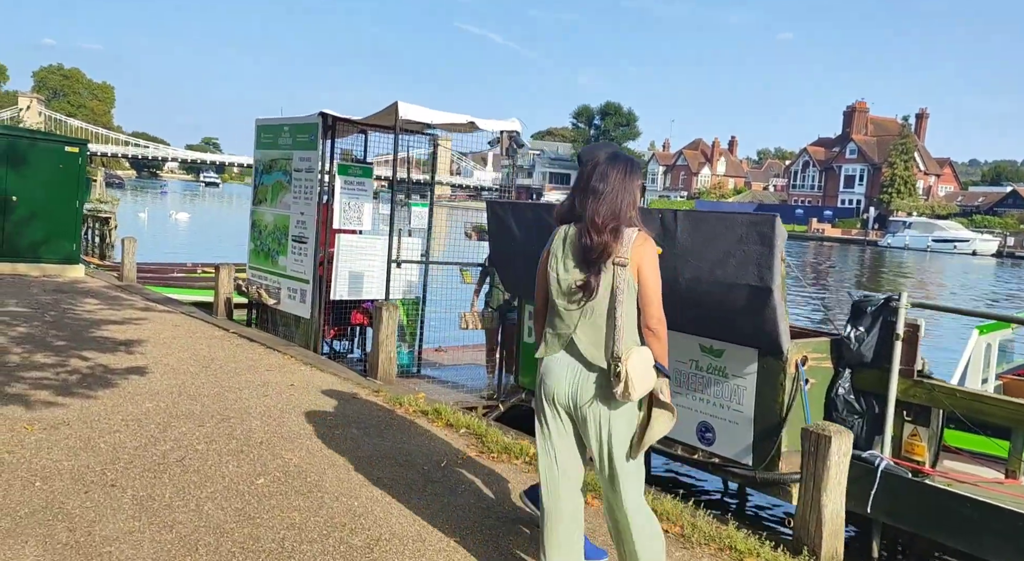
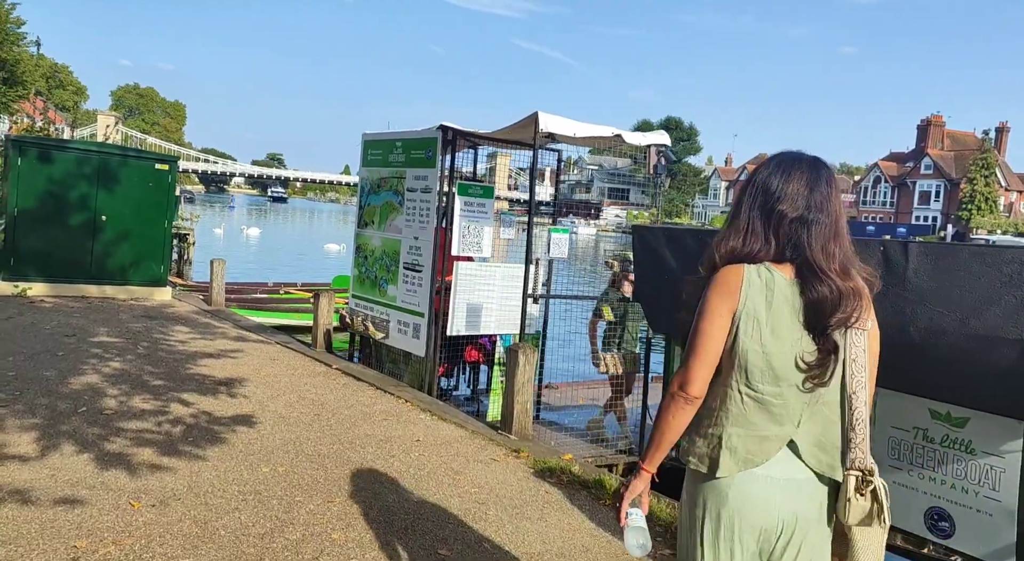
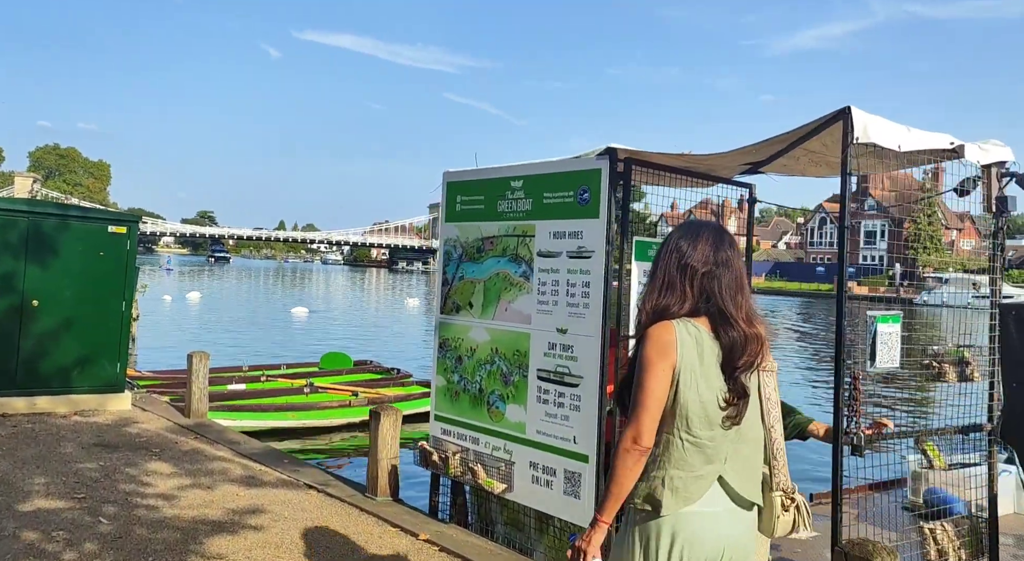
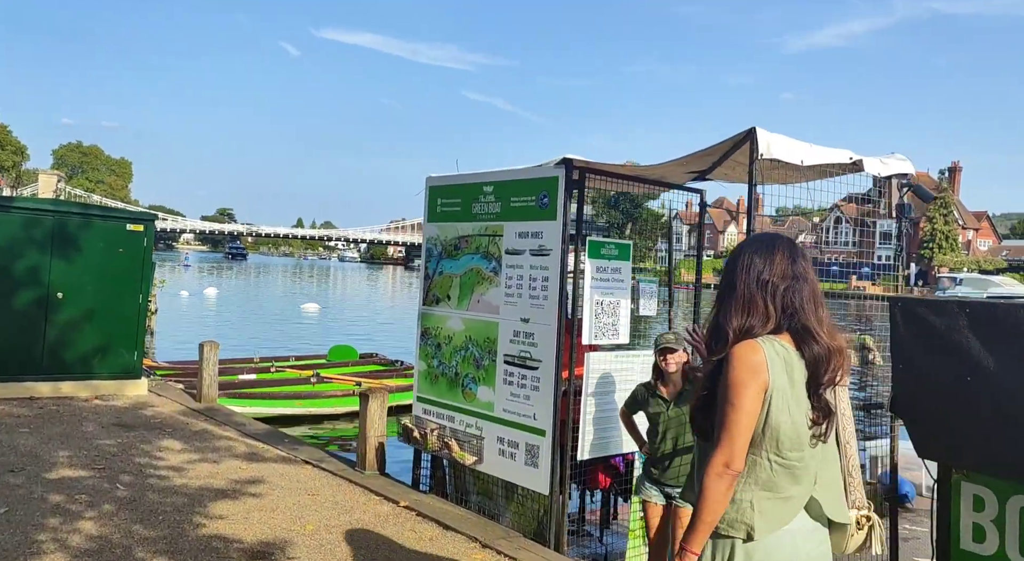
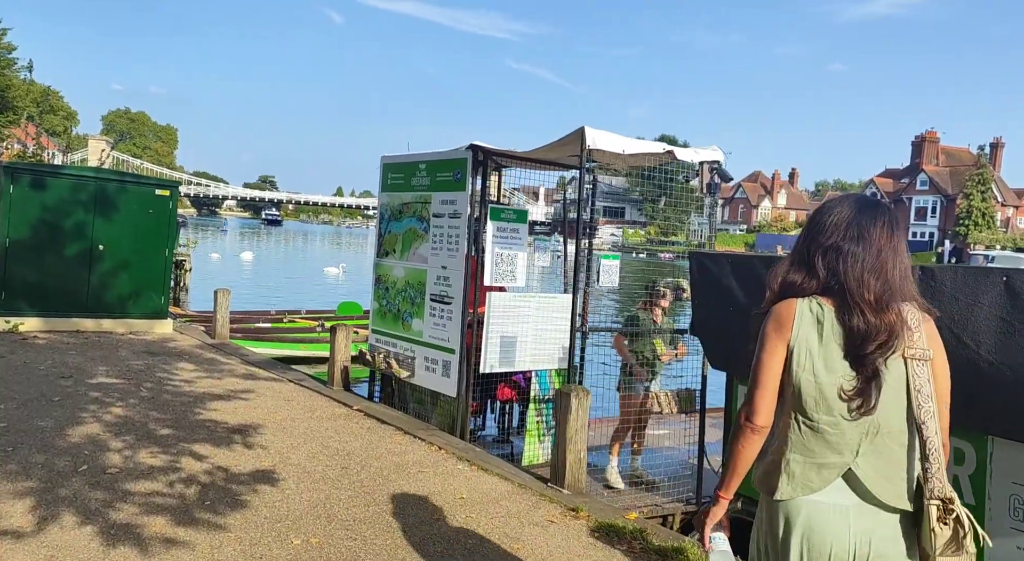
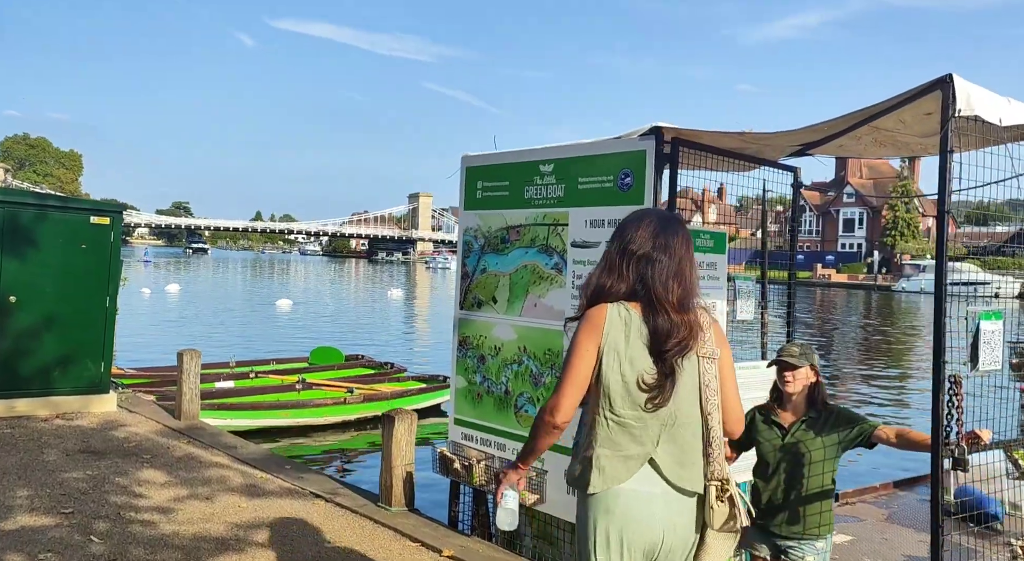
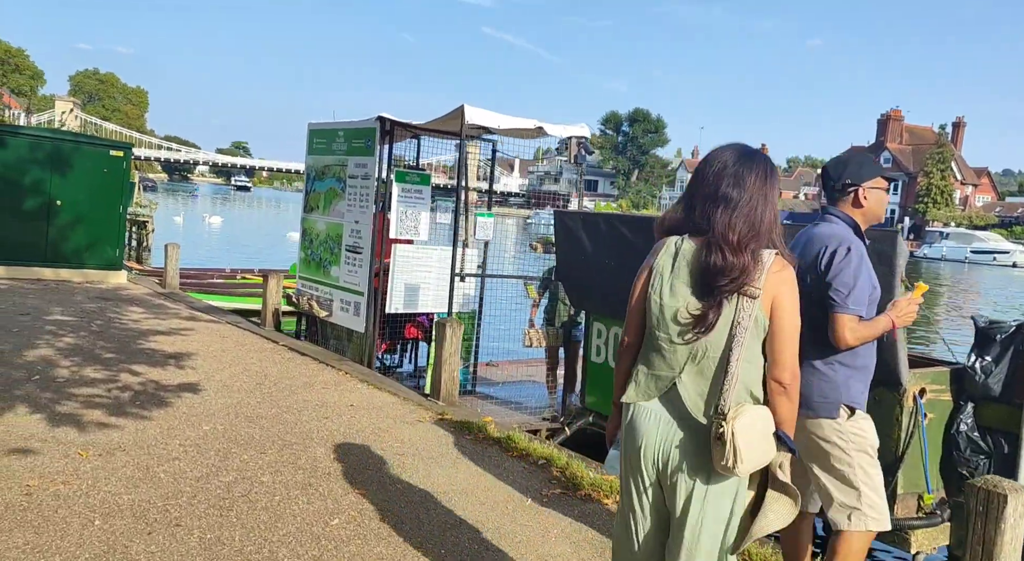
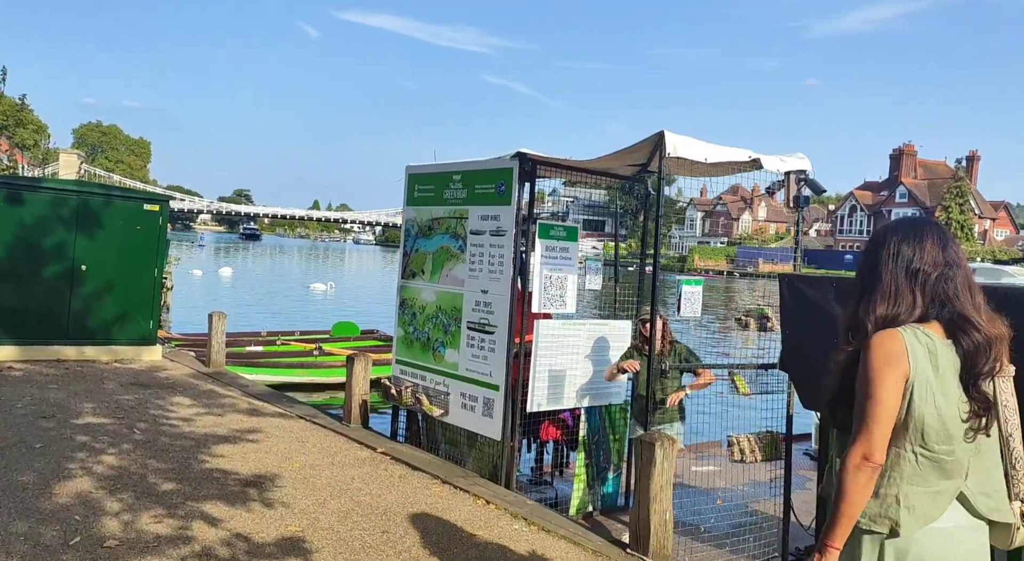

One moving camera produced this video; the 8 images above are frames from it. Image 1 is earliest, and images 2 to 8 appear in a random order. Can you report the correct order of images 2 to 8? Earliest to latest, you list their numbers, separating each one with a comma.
7, 2, 5, 8, 4, 3, 6
